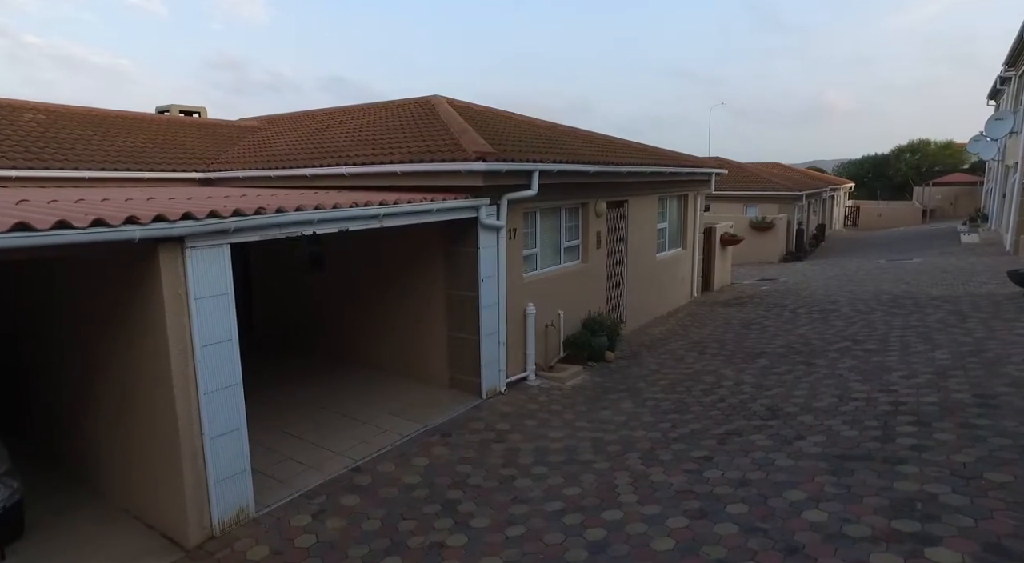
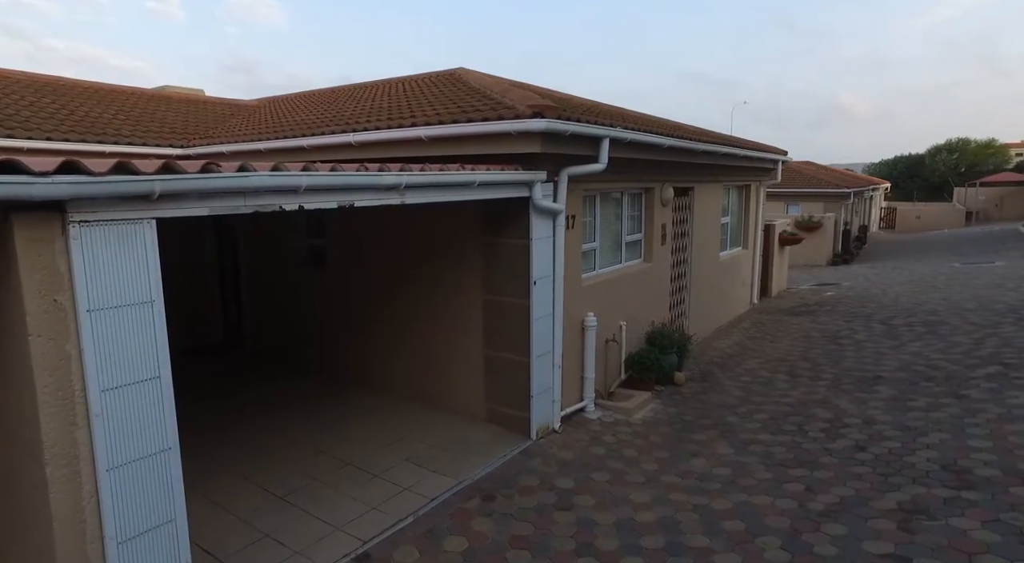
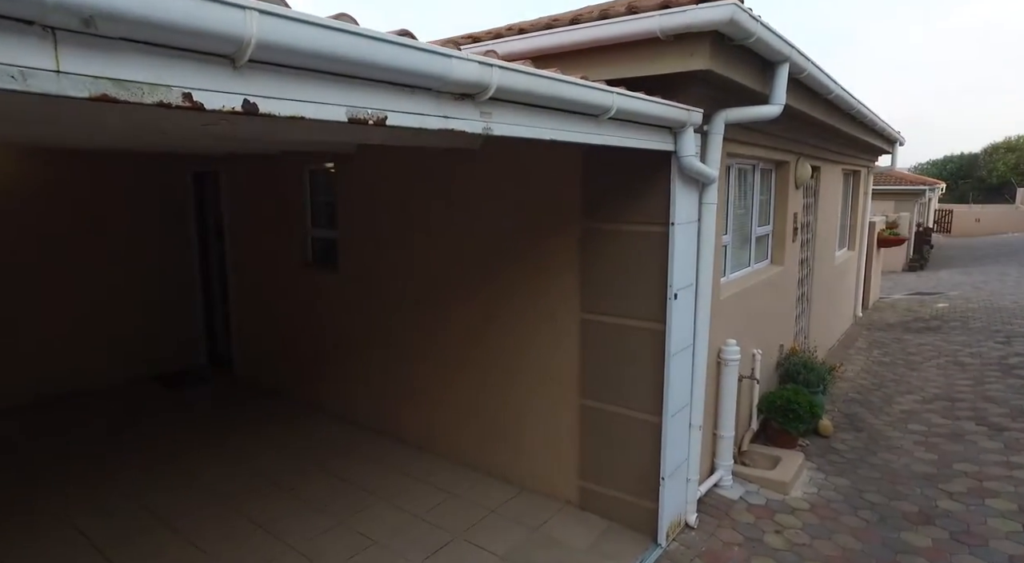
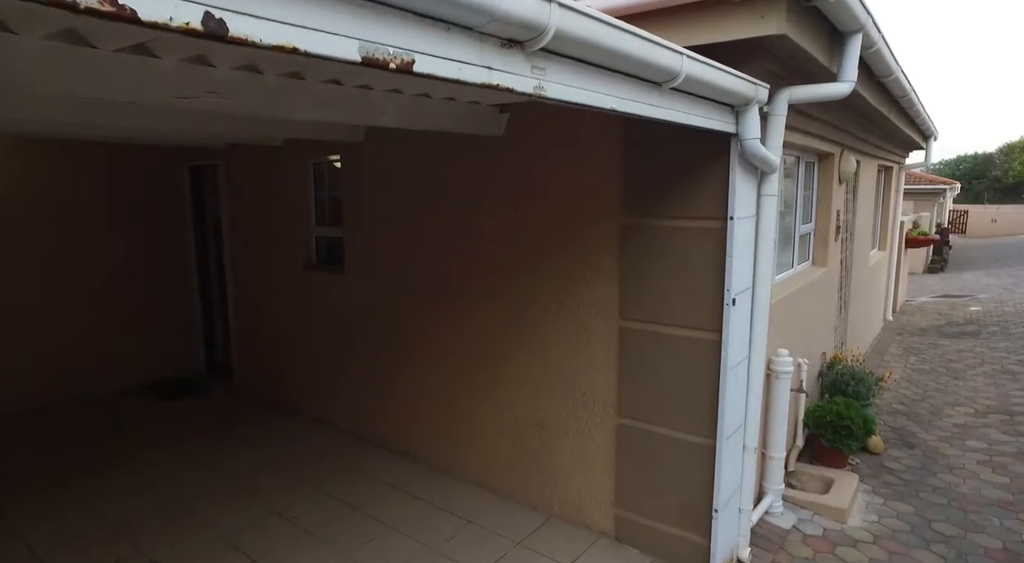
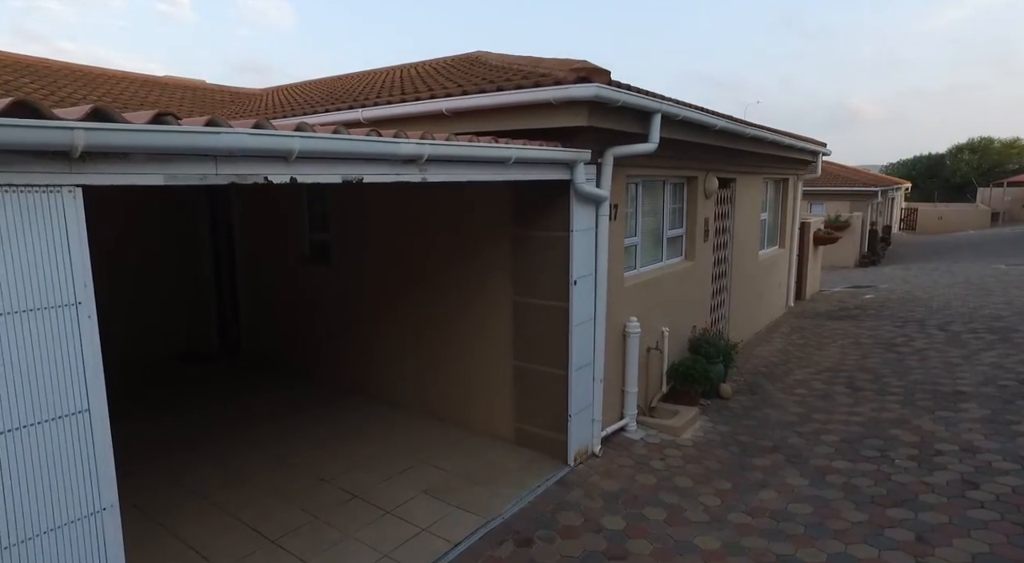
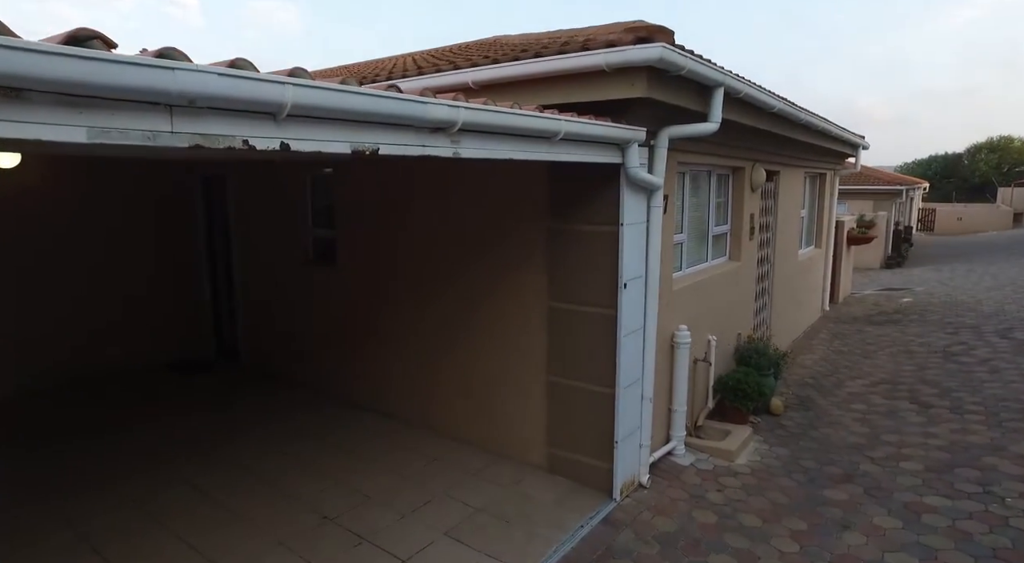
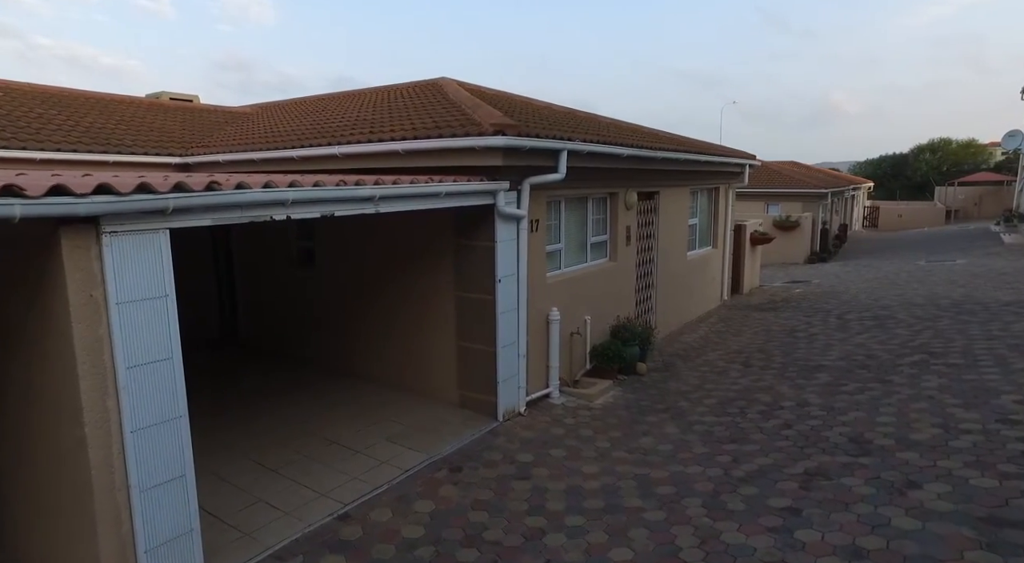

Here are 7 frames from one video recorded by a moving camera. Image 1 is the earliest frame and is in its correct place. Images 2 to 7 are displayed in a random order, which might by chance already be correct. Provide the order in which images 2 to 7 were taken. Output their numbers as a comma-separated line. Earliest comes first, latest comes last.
7, 2, 5, 6, 3, 4
